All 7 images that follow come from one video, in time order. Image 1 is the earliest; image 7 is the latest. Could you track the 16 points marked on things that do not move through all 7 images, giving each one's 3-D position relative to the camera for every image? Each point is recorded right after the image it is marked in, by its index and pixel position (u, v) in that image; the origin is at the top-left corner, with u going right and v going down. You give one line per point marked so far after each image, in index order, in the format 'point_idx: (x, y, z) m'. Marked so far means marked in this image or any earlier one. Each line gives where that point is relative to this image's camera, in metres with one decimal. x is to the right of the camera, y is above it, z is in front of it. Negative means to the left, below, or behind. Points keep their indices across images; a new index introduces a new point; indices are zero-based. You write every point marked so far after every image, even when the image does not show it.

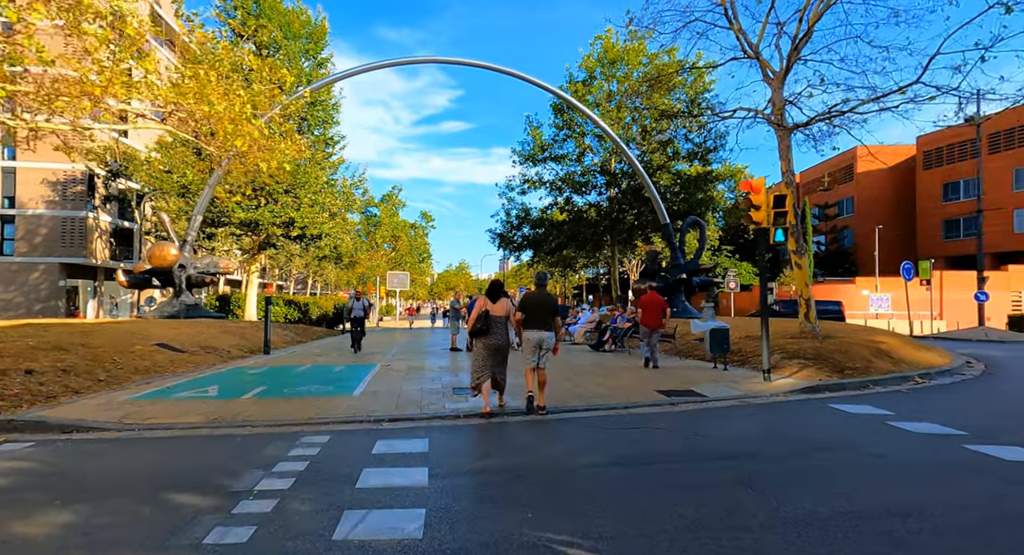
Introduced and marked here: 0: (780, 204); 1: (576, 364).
0: (+4.0, +1.1, +7.7) m
1: (+1.5, -2.0, +11.9) m
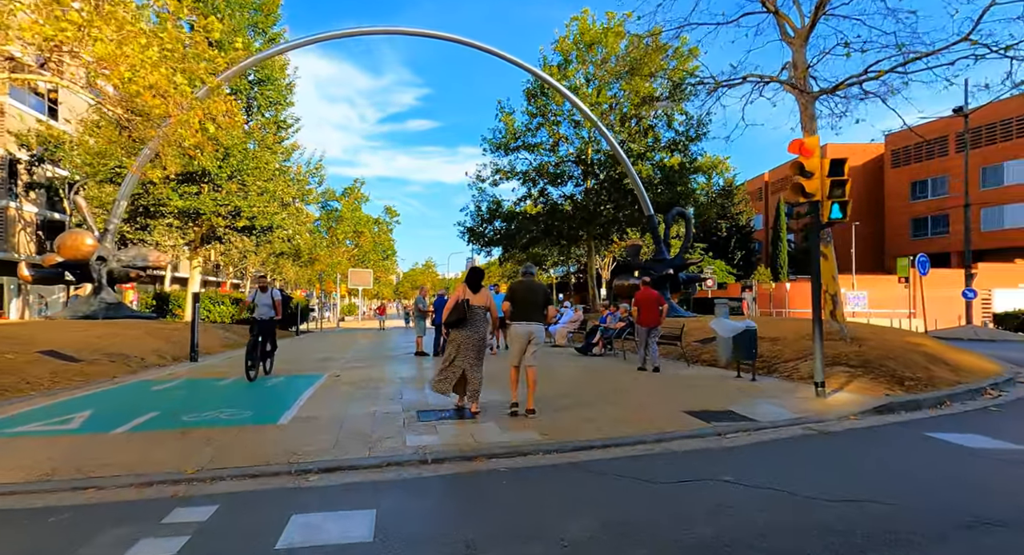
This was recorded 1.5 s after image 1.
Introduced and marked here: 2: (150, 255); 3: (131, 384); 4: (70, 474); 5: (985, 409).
0: (+3.8, +1.2, +6.1) m
1: (+1.0, -1.8, +10.1) m
2: (-11.5, +0.7, +16.6) m
3: (-5.8, -1.6, +8.0) m
4: (-3.3, -1.5, +3.9) m
5: (+5.4, -1.5, +6.0) m
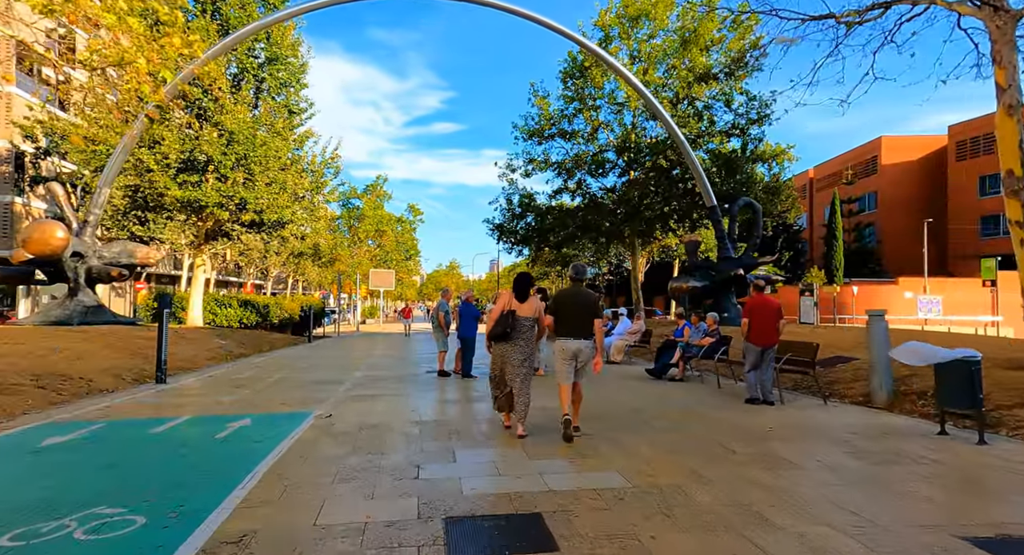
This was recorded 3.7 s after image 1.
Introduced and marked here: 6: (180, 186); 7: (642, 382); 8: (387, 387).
0: (+4.4, +1.2, +3.2) m
1: (+1.9, -1.8, +7.3) m
2: (-10.3, +0.7, +14.3) m
3: (-5.1, -1.6, +5.6) m
4: (-2.7, -1.4, +1.3) m
5: (+6.1, -1.5, +3.0) m
6: (-12.3, +3.4, +19.3) m
7: (+2.3, -1.9, +9.4) m
8: (-2.2, -1.9, +9.0) m
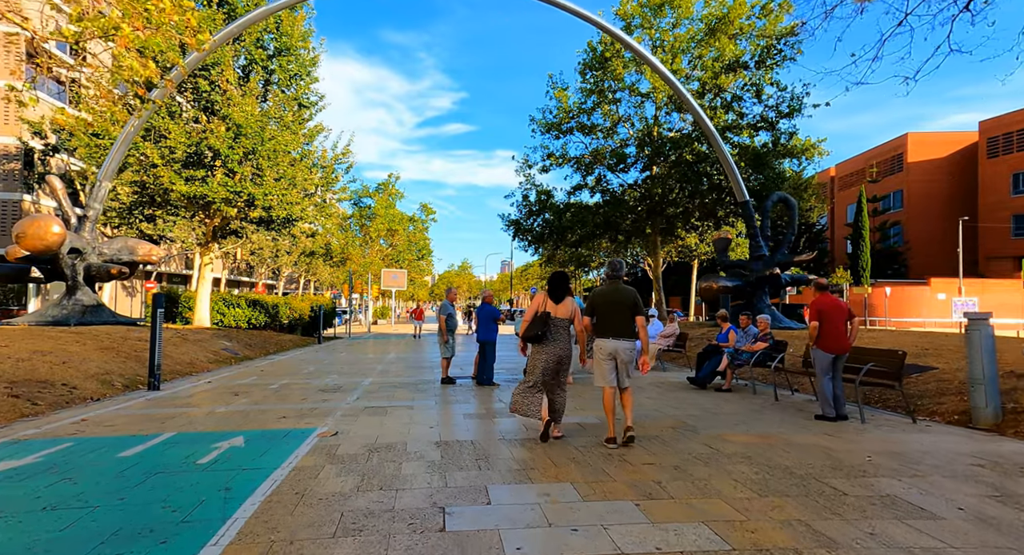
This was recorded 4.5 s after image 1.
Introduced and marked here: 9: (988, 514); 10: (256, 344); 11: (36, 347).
0: (+4.7, +1.3, +2.2) m
1: (+2.2, -1.8, +6.4) m
2: (-9.8, +0.8, +13.6) m
3: (-4.7, -1.6, +4.7) m
4: (-2.5, -1.4, +0.5) m
5: (+6.3, -1.5, +2.0) m
6: (-11.6, +3.4, +18.6) m
7: (+2.8, -1.8, +8.4) m
8: (-1.7, -1.8, +8.1) m
9: (+3.0, -1.6, +3.4) m
10: (-8.1, -2.1, +16.6) m
11: (-7.8, -1.2, +8.5) m
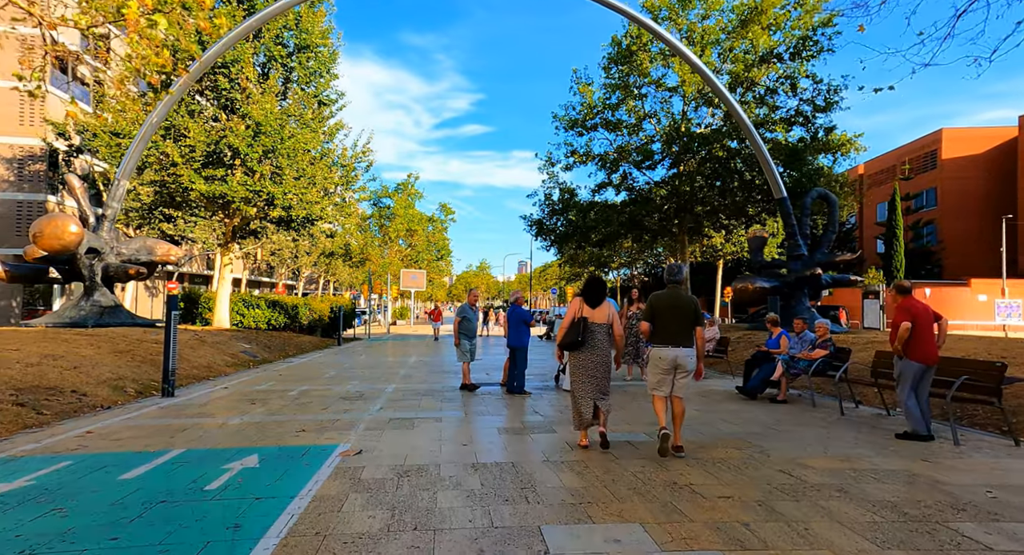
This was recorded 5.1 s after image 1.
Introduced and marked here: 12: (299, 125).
0: (+5.0, +1.3, +1.4) m
1: (+2.7, -1.8, +5.7) m
2: (-9.1, +0.8, +13.3) m
3: (-4.4, -1.6, +4.3) m
4: (-2.2, -1.4, -0.1) m
5: (+6.6, -1.5, +1.2) m
6: (-10.8, +3.4, +18.4) m
7: (+3.3, -1.8, +7.7) m
8: (-1.2, -1.8, +7.6) m
9: (+3.3, -1.6, +2.7) m
10: (-7.4, -2.1, +16.2) m
11: (-7.2, -1.2, +8.2) m
12: (-8.1, +5.8, +19.8) m
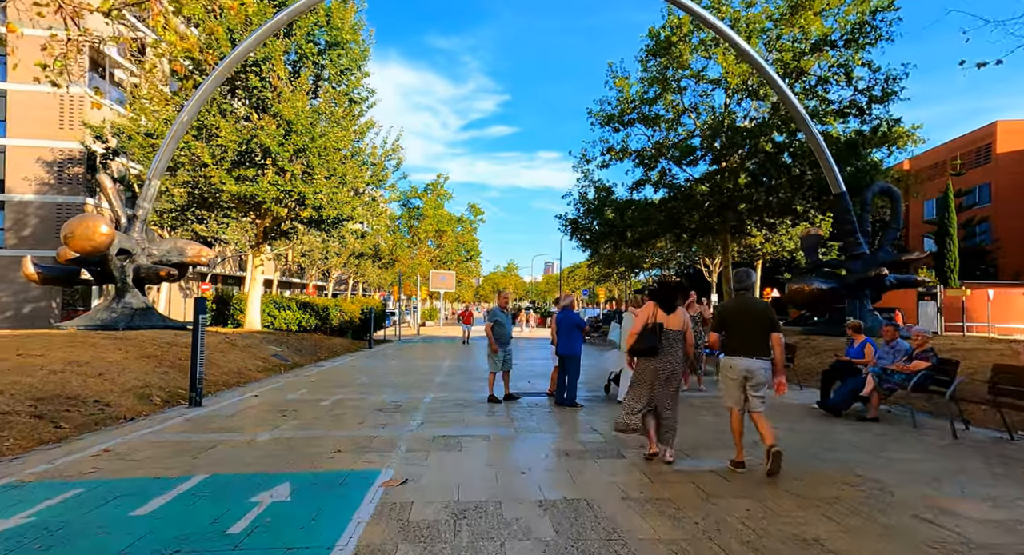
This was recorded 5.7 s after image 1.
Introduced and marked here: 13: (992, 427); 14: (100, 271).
0: (+5.4, +1.3, +0.4) m
1: (+3.3, -1.8, +4.8) m
2: (-8.1, +0.7, +13.0) m
3: (-3.8, -1.6, +3.8) m
4: (-1.9, -1.4, -0.7) m
5: (+7.0, -1.5, +0.1) m
6: (-9.6, +3.4, +18.1) m
7: (+4.0, -1.9, +6.8) m
8: (-0.5, -1.9, +6.9) m
9: (+3.8, -1.6, +1.8) m
10: (-6.2, -2.2, +15.8) m
11: (-6.5, -1.2, +7.8) m
12: (-6.8, +5.7, +19.5) m
13: (+5.5, -1.7, +6.0) m
14: (-9.7, +0.2, +12.3) m
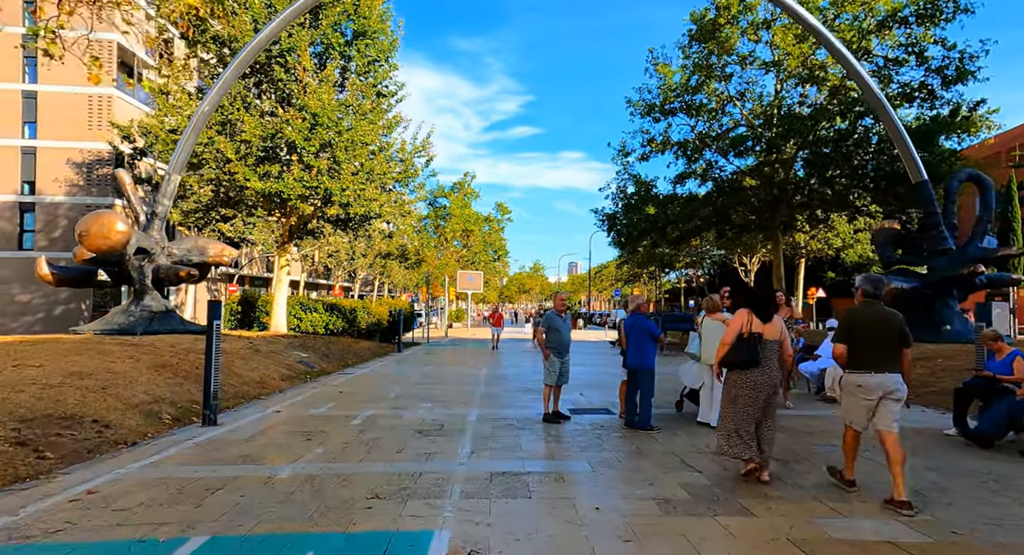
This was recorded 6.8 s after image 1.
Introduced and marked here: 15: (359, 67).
0: (+5.9, +1.3, -1.0) m
1: (+3.9, -1.8, +3.5) m
2: (-7.1, +0.7, +12.2) m
3: (-3.2, -1.6, +2.8) m
4: (-1.5, -1.4, -1.8) m
5: (+7.4, -1.4, -1.4) m
6: (-8.3, +3.3, +17.4) m
7: (+4.7, -1.8, +5.5) m
8: (+0.2, -1.8, +5.7) m
9: (+4.3, -1.6, +0.5) m
10: (-5.1, -2.2, +14.9) m
11: (-5.7, -1.2, +6.9) m
12: (-5.6, +5.7, +18.6) m
13: (+6.2, -1.7, +4.5) m
14: (-8.7, +0.1, +11.5) m
15: (-5.6, +7.7, +19.2) m
